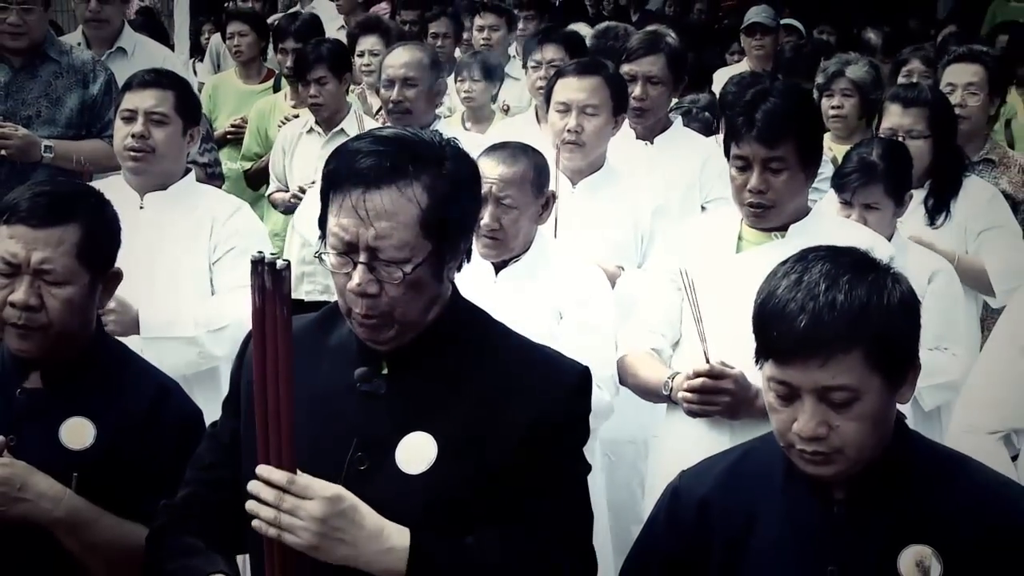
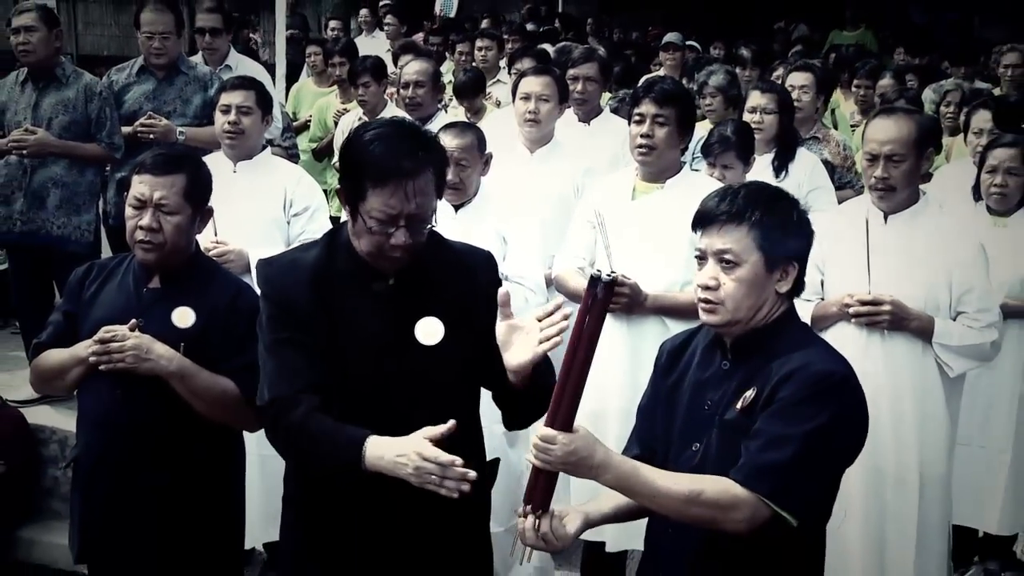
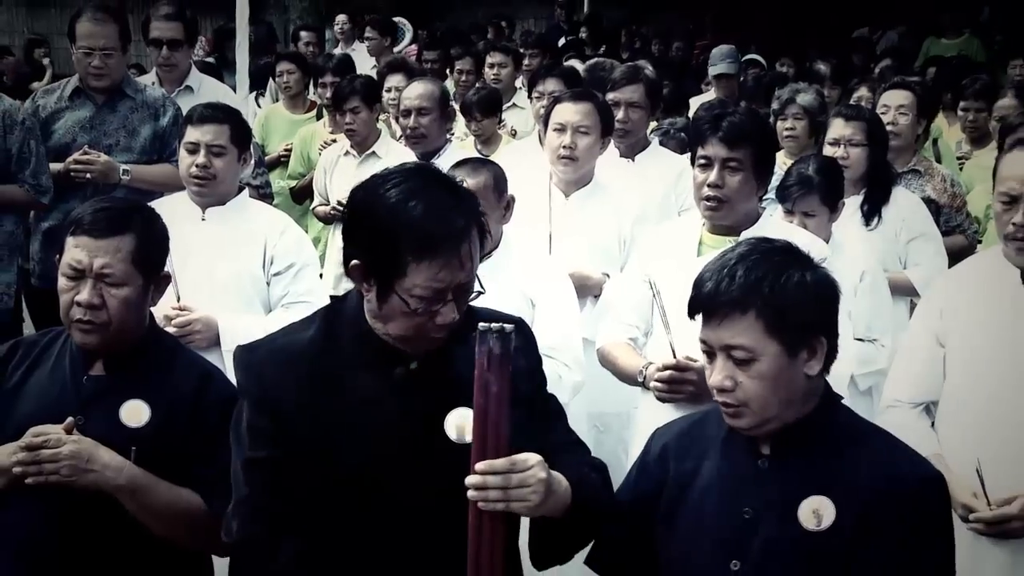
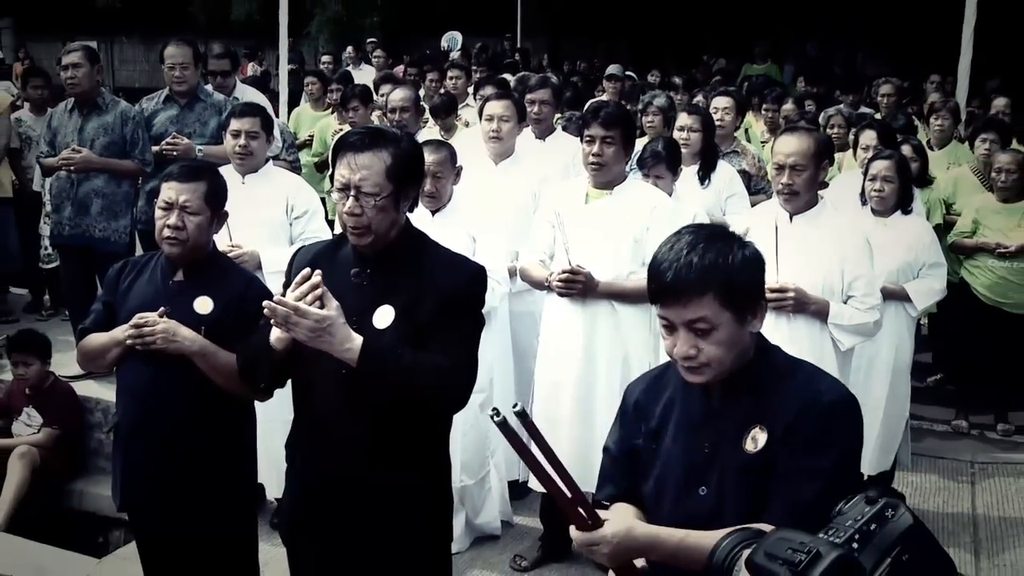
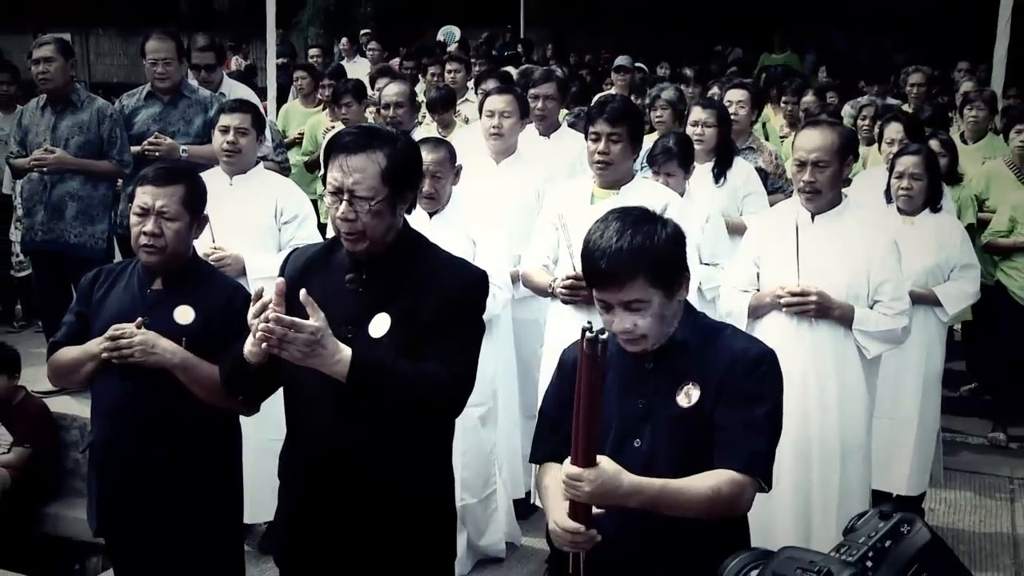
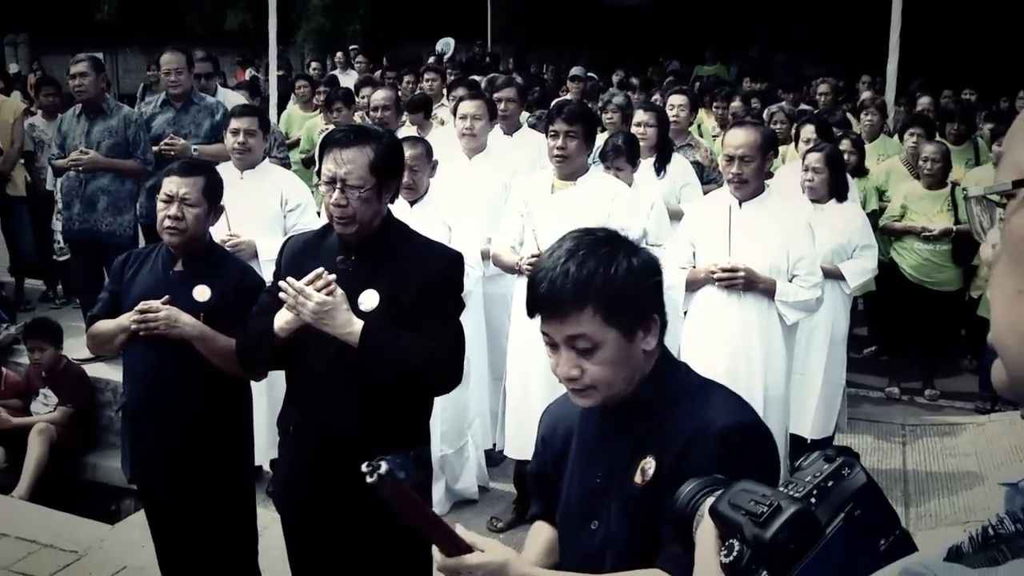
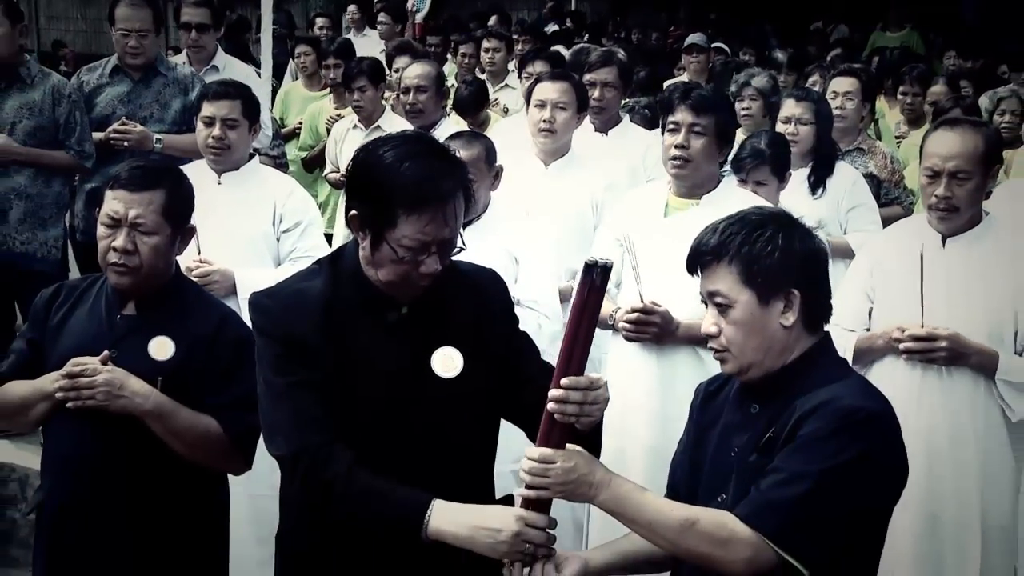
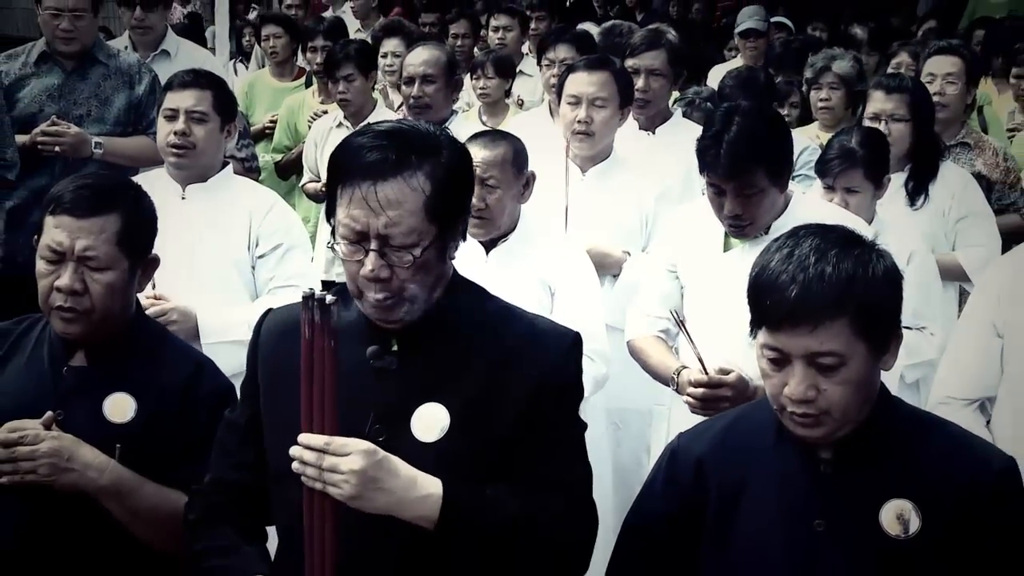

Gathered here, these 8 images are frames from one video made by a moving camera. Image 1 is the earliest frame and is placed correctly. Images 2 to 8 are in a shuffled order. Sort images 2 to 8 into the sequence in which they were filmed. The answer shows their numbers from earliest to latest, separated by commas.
8, 3, 7, 2, 5, 4, 6
